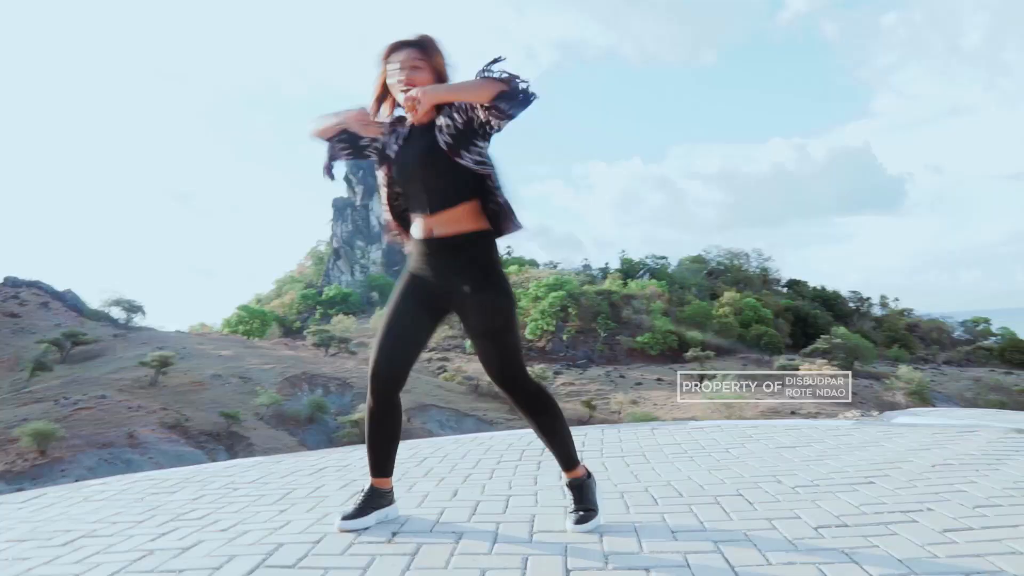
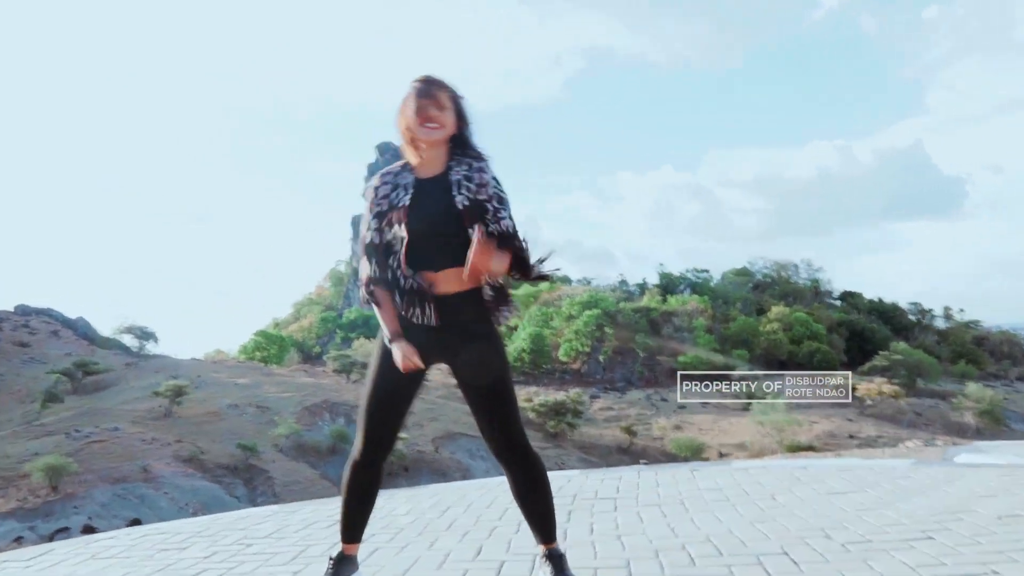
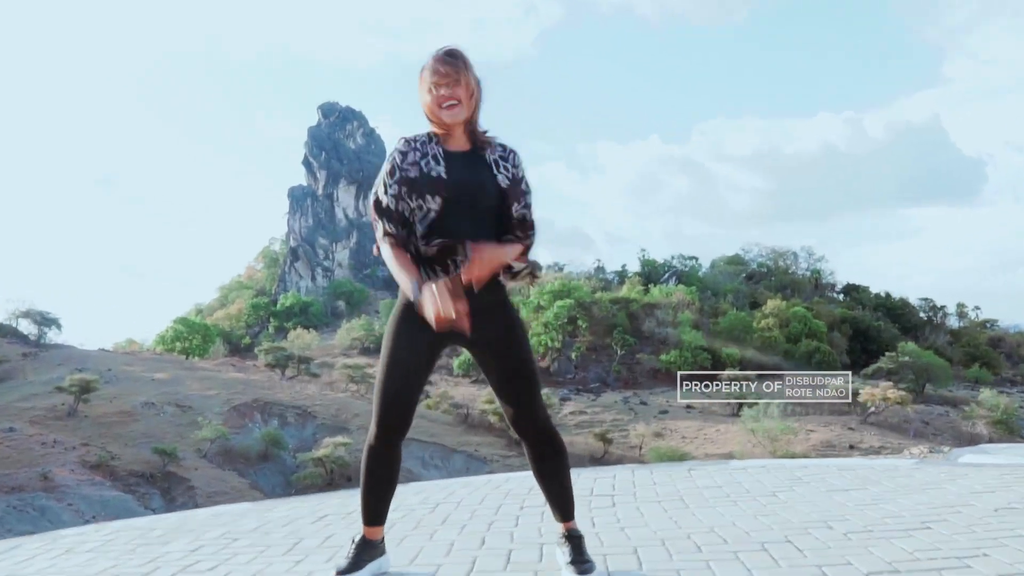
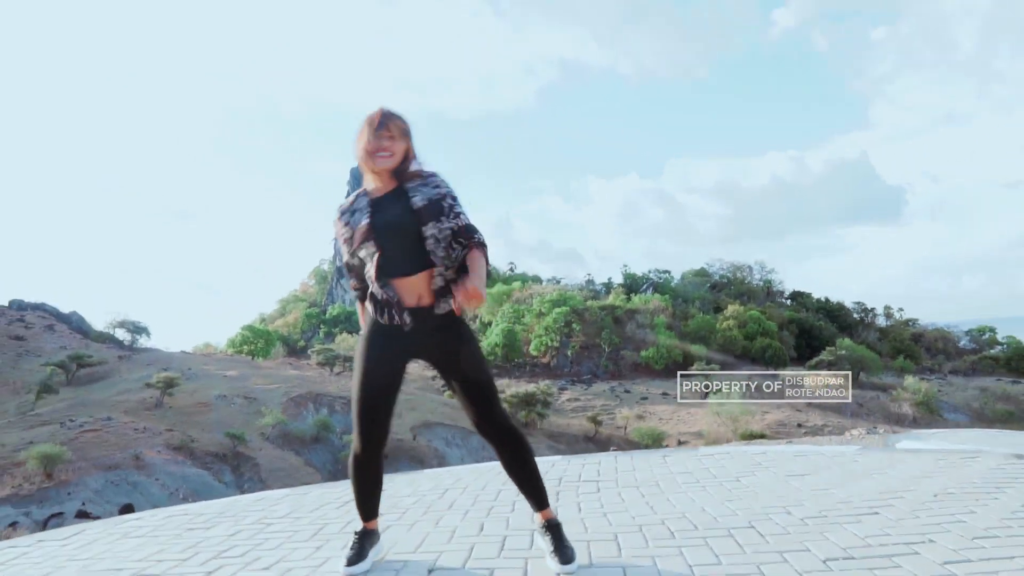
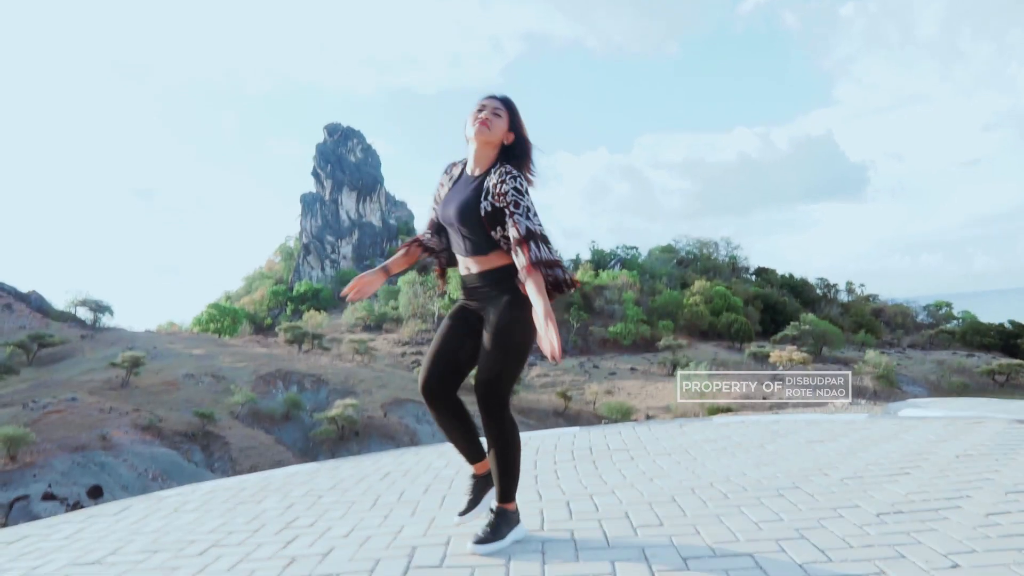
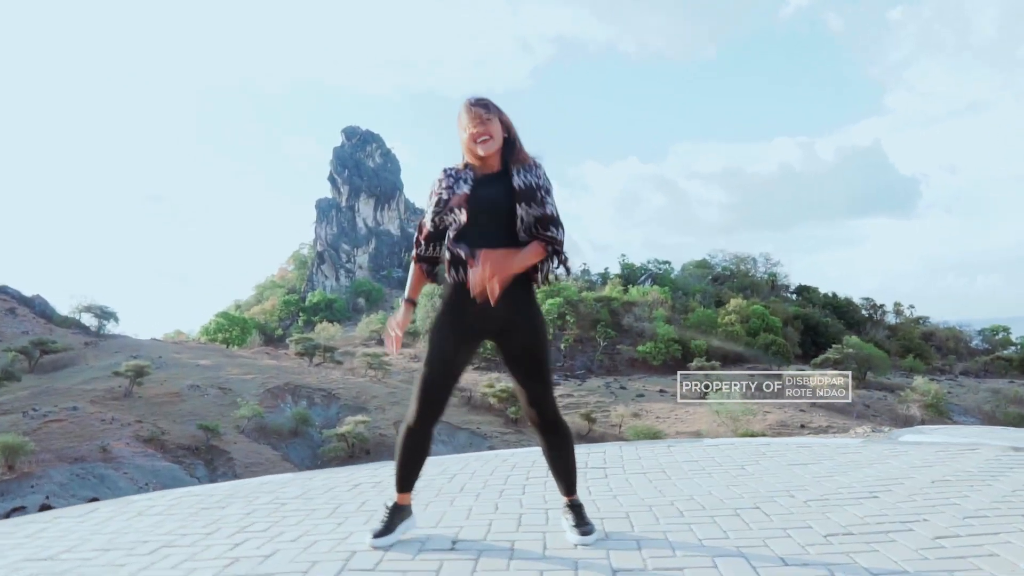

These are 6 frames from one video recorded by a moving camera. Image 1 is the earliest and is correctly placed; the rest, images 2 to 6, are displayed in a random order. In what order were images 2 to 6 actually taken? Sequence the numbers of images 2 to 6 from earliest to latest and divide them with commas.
5, 6, 3, 4, 2
